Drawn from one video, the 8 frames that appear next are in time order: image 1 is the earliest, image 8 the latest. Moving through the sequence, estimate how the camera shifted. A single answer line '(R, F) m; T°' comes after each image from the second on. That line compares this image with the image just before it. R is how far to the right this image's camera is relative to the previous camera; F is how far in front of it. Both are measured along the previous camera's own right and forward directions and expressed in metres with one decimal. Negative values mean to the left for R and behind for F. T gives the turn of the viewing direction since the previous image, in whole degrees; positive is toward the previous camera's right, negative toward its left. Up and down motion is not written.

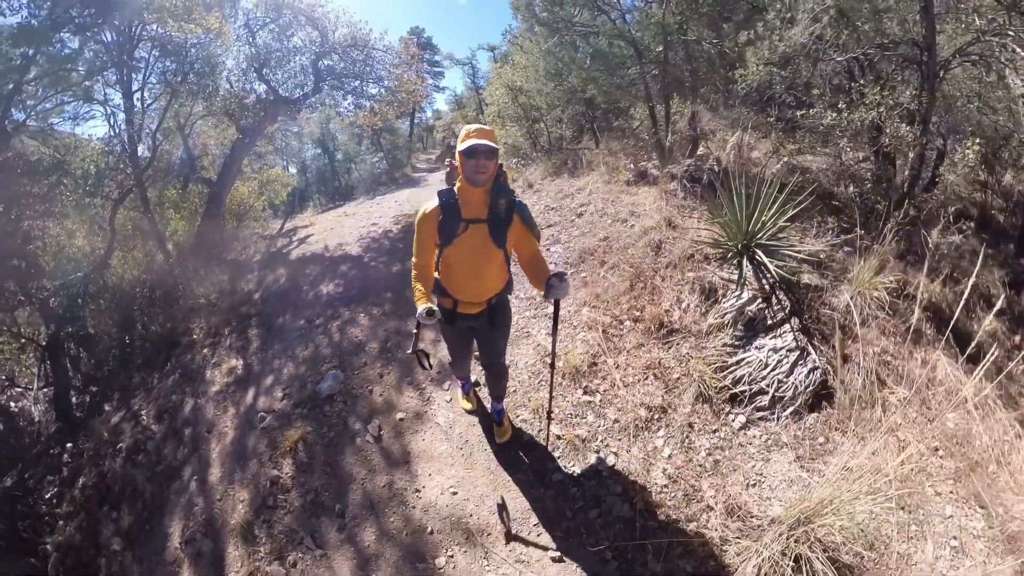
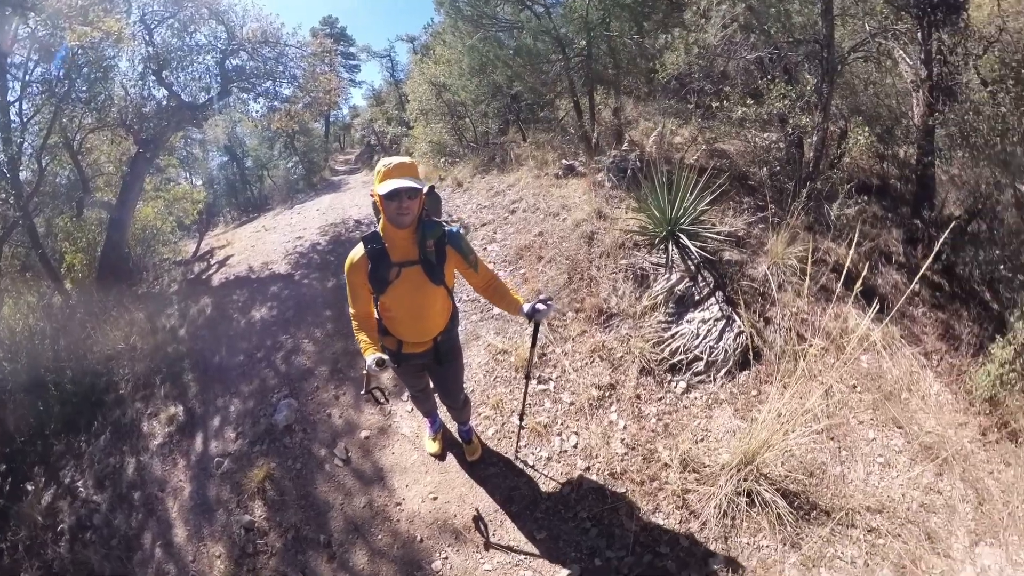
(-0.8, +0.1) m; +16°
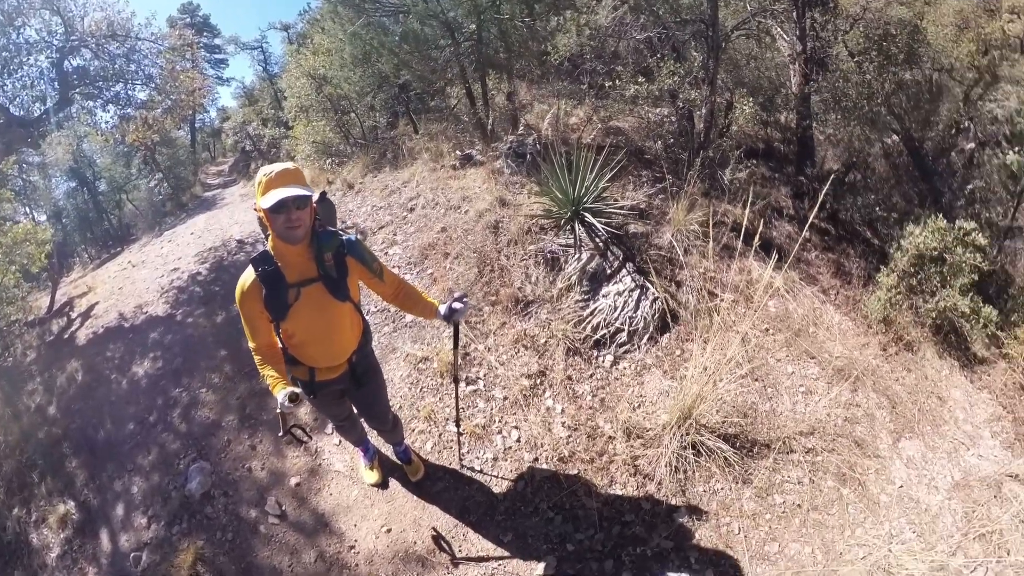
(-0.8, +0.3) m; +18°
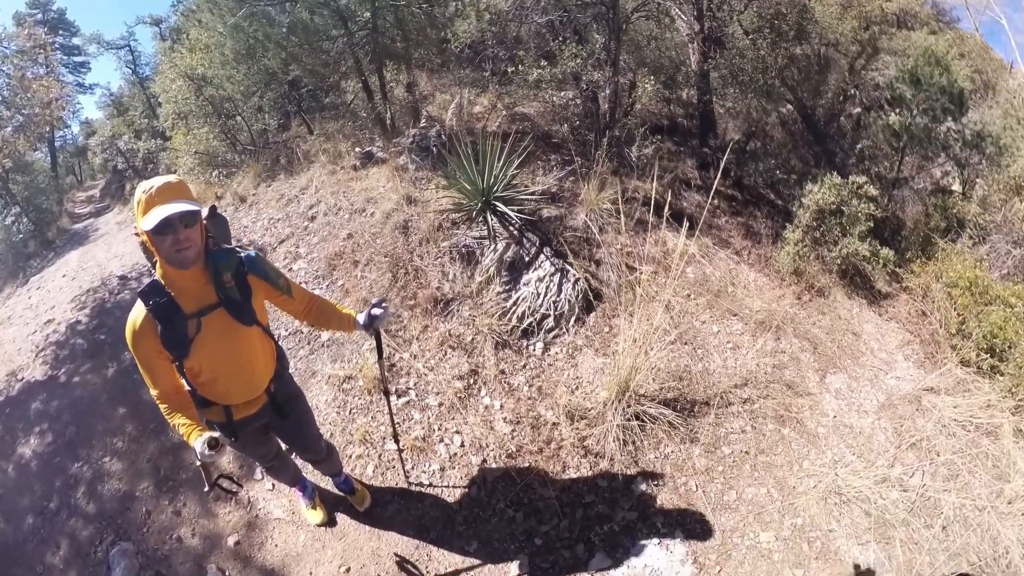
(-0.6, +0.2) m; +15°
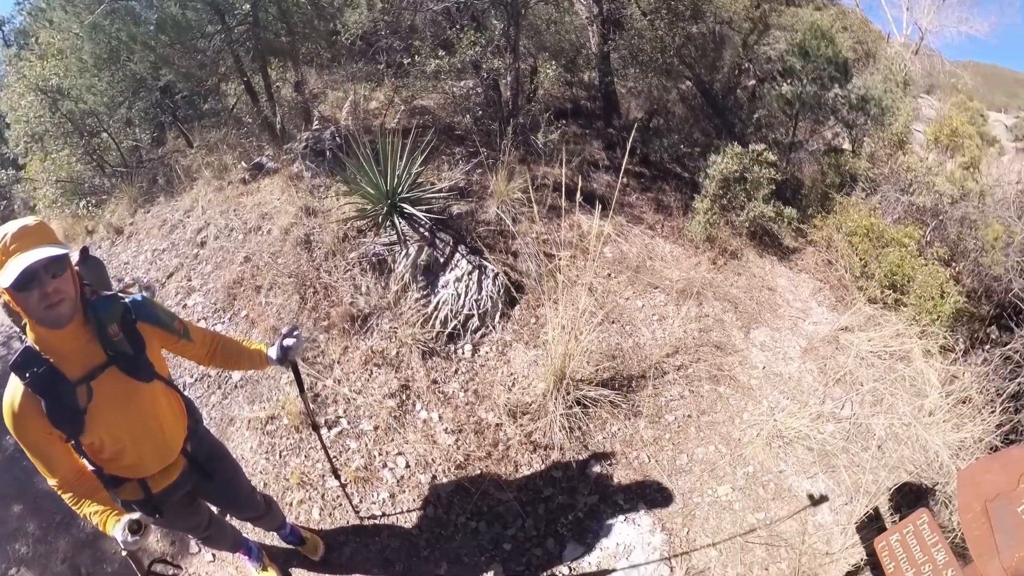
(-0.6, +0.2) m; +15°
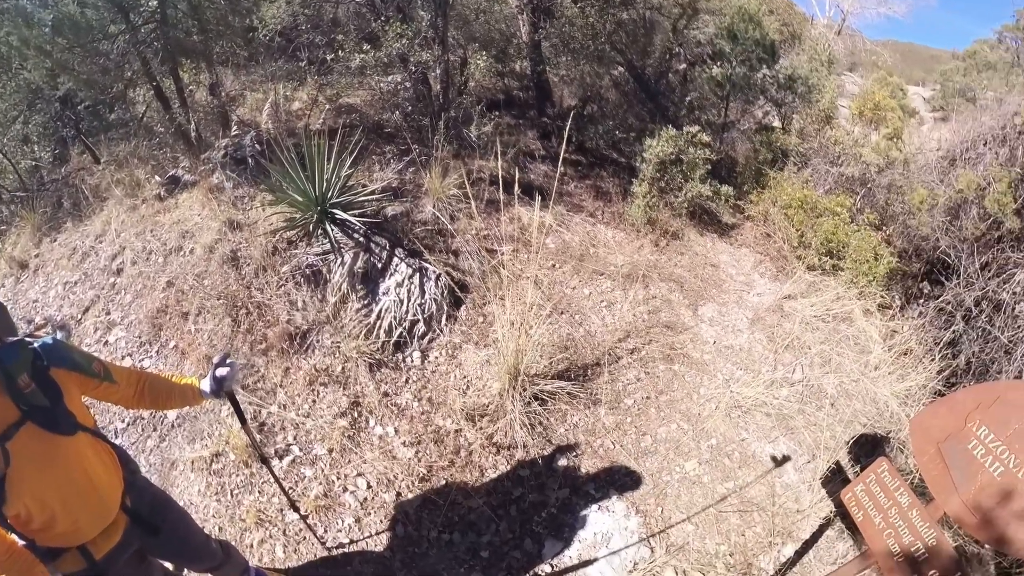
(-0.4, +0.1) m; +10°
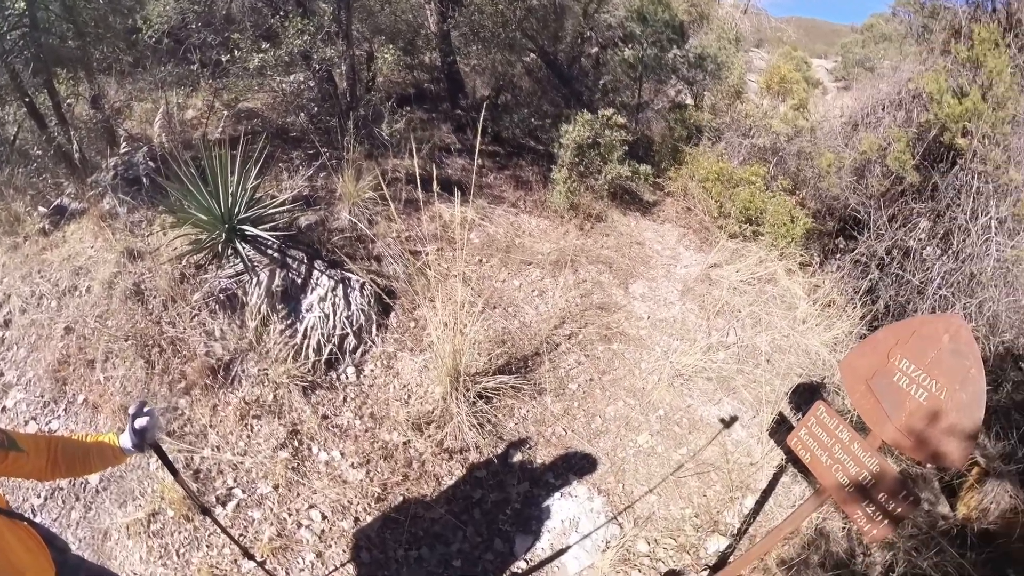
(-0.4, +0.1) m; +11°
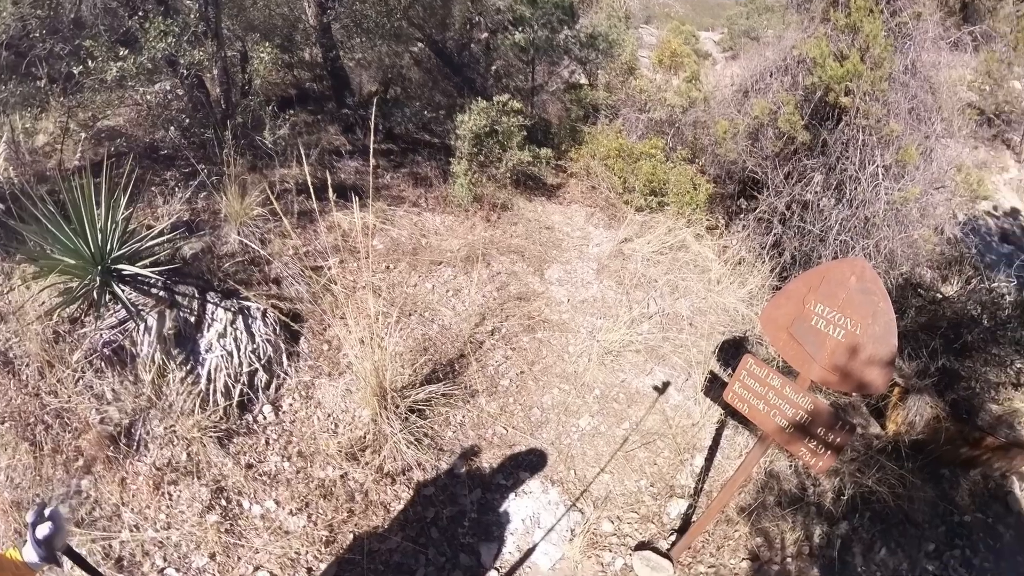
(-0.5, +0.2) m; +13°
